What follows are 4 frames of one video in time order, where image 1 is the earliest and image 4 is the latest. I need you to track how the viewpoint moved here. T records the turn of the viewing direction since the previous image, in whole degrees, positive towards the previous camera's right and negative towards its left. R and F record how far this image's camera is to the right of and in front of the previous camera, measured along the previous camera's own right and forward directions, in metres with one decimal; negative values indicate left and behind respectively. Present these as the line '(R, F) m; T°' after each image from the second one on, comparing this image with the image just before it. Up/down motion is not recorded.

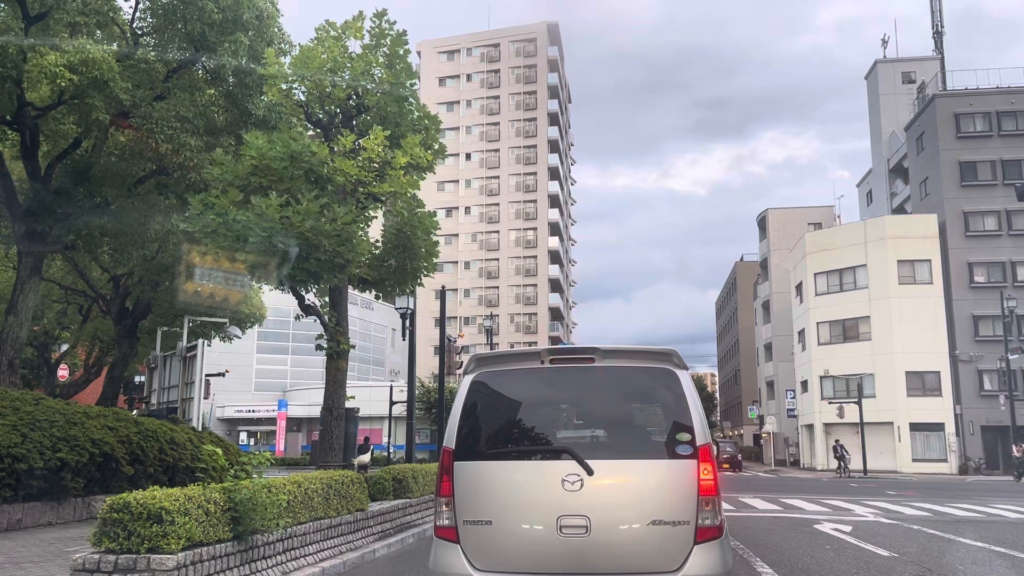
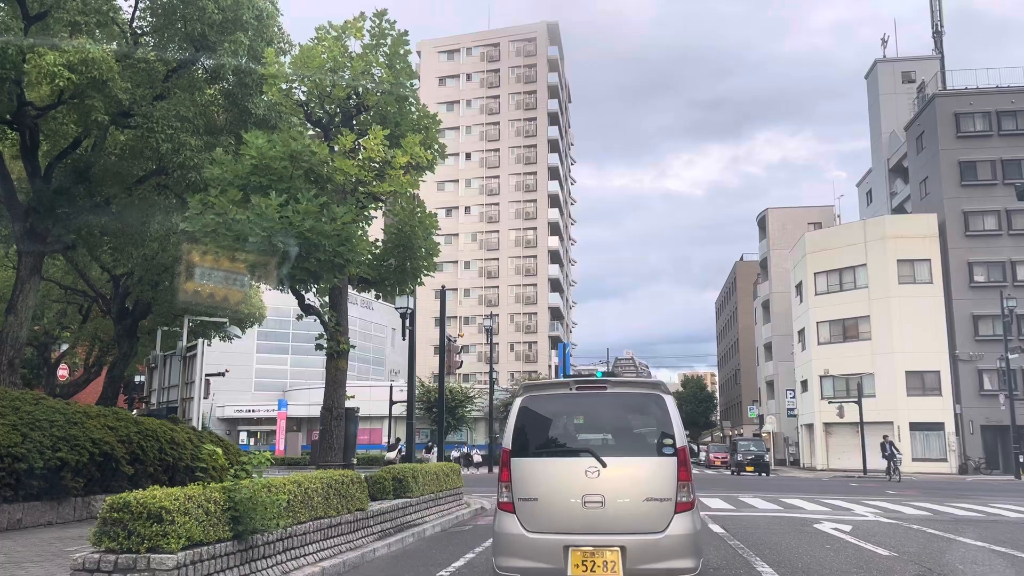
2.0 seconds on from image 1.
(0.0, 0.0) m; 0°
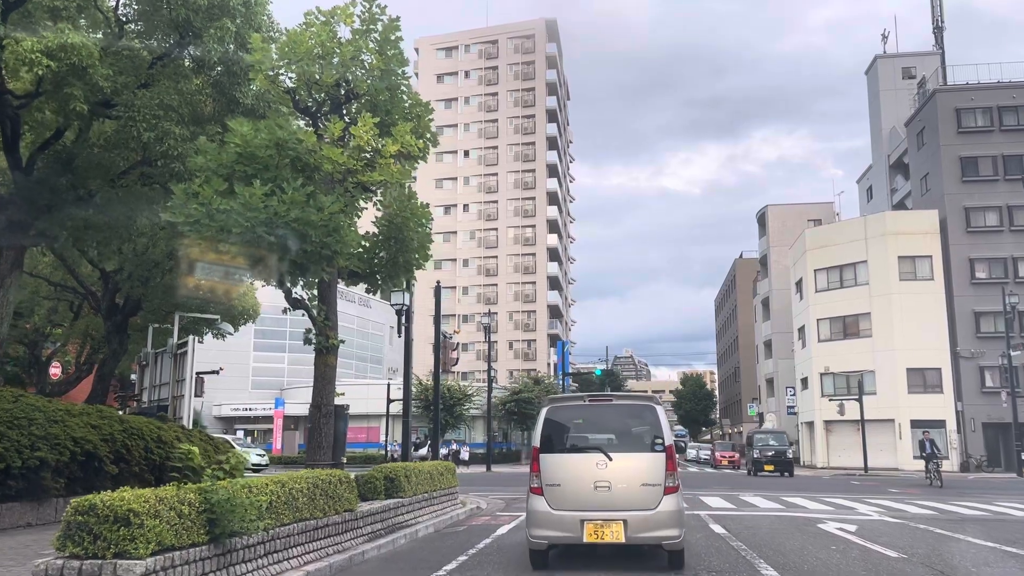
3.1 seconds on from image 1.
(+0.1, +0.3) m; 0°
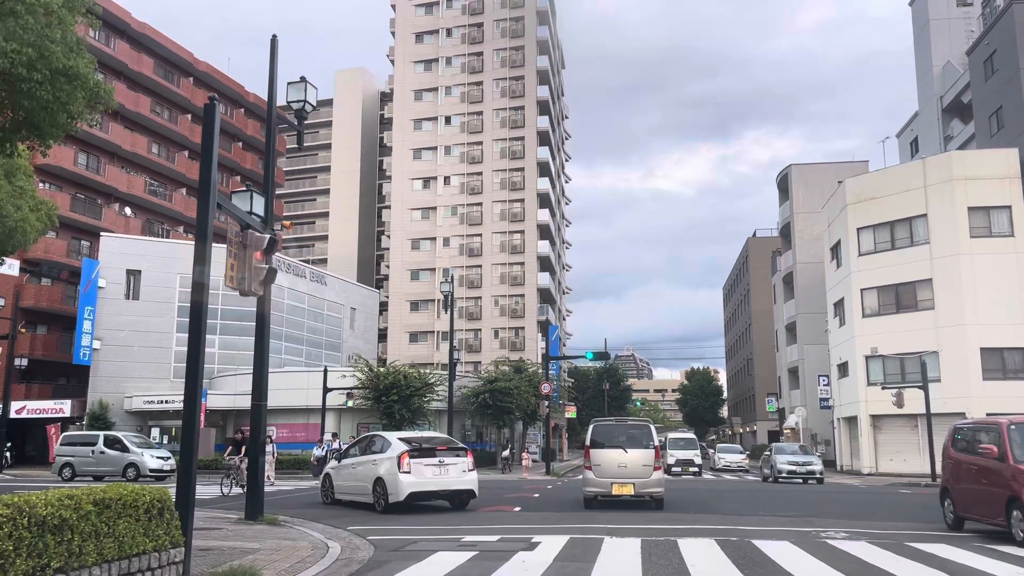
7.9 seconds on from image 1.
(+1.5, +9.2) m; 0°
